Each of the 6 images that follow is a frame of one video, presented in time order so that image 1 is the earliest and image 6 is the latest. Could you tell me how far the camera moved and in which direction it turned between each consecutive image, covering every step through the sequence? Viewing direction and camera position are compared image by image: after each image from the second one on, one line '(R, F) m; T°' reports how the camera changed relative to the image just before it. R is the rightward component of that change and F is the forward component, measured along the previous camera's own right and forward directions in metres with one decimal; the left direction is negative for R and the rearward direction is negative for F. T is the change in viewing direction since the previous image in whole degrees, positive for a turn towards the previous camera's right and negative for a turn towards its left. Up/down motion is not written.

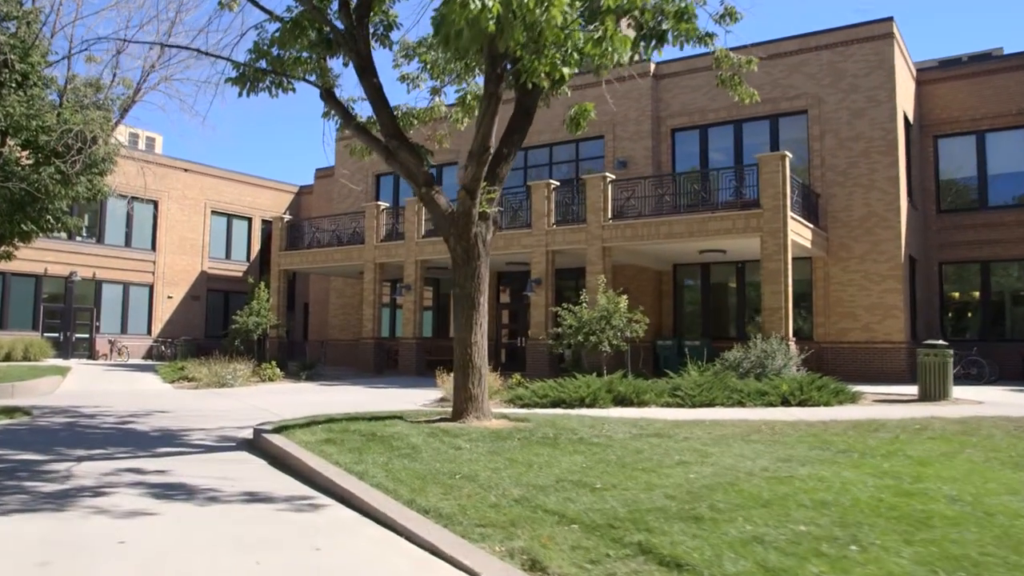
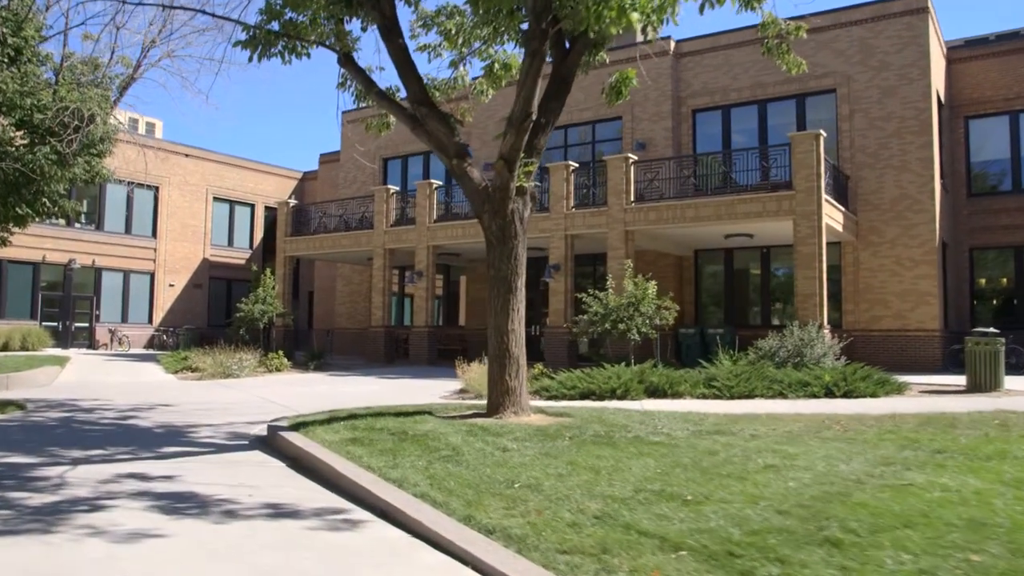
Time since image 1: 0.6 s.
(-0.4, +1.0) m; 0°
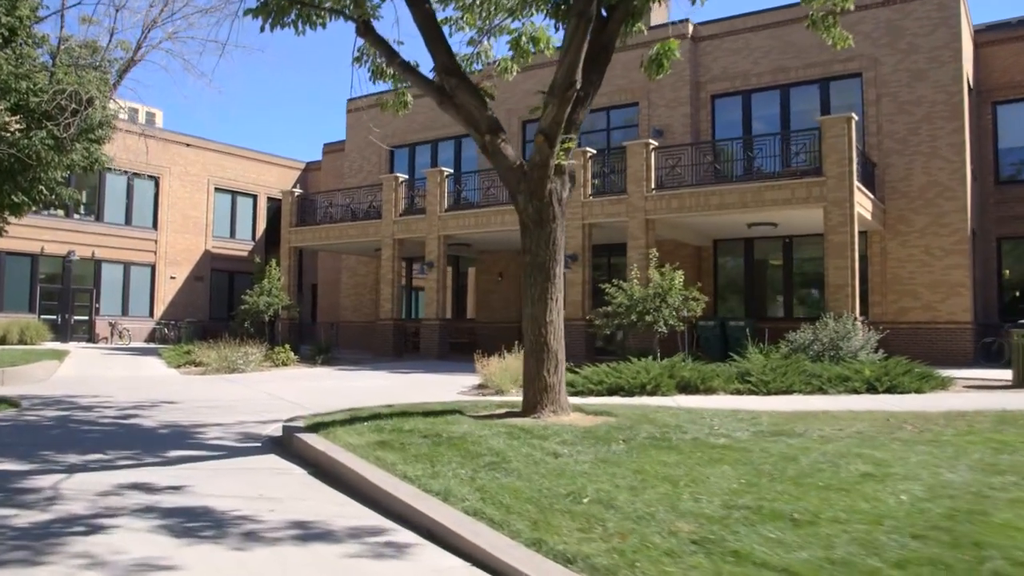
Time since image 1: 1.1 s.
(-0.4, +0.8) m; 0°
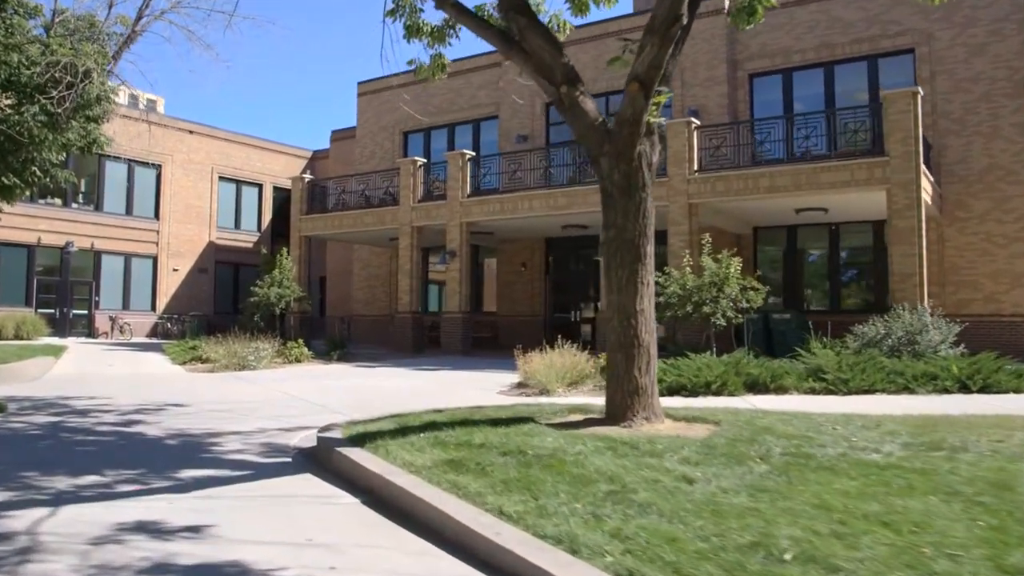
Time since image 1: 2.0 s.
(-0.6, +1.5) m; 0°
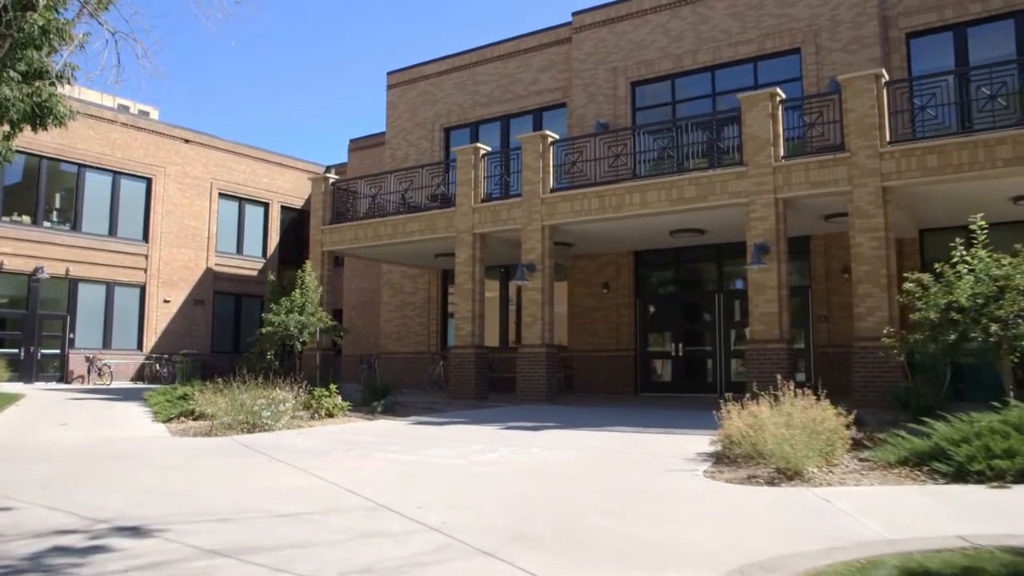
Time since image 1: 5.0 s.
(-1.8, +5.6) m; 0°
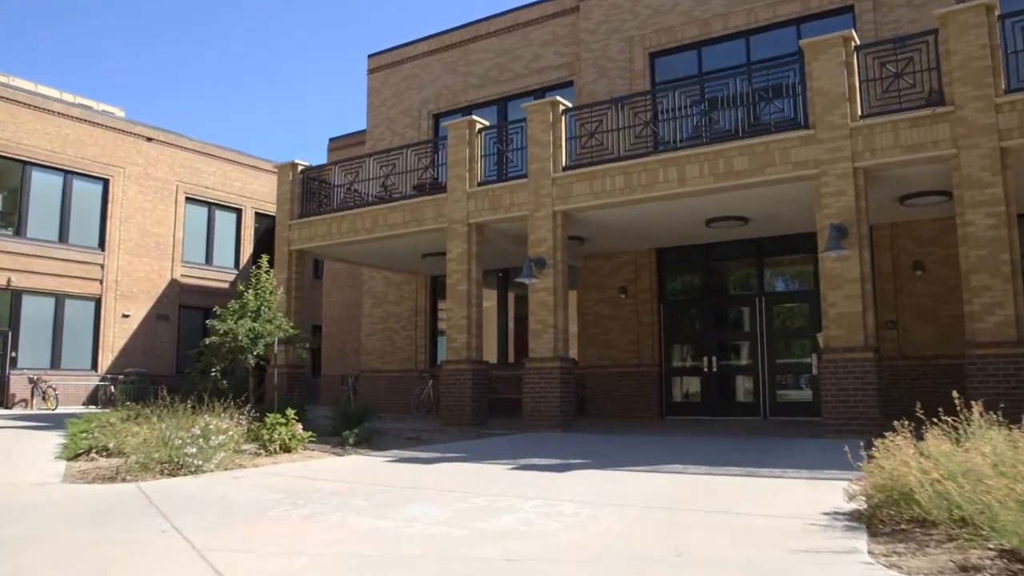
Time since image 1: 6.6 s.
(-0.2, +3.1) m; +1°
